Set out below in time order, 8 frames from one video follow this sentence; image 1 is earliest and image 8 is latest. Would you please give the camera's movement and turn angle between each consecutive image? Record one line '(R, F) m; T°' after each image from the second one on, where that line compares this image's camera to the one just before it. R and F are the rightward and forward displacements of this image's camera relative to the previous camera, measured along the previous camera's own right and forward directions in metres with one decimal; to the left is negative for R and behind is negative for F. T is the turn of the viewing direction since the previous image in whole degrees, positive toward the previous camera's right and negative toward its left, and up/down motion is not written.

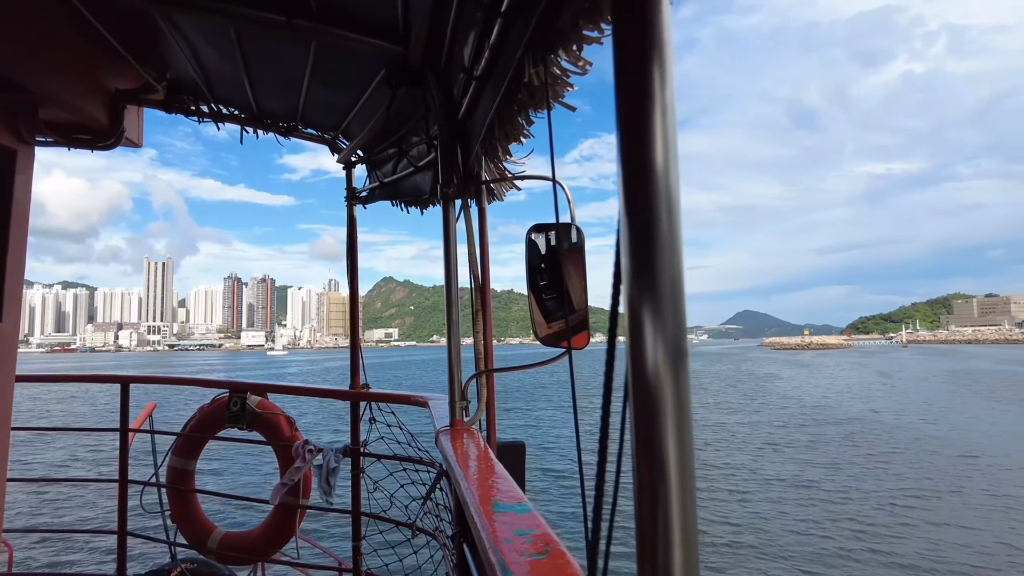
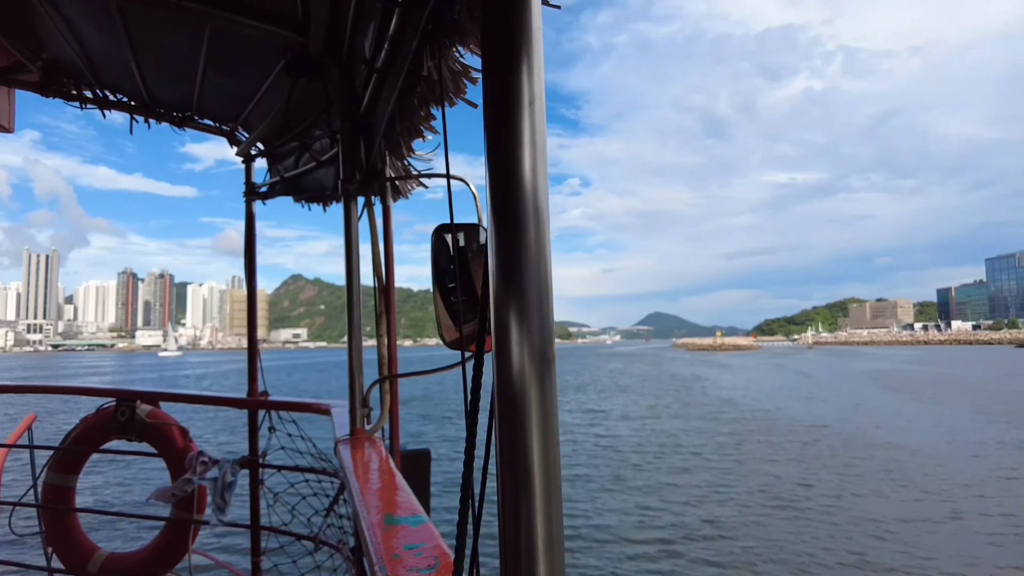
(+0.3, +0.3) m; +7°
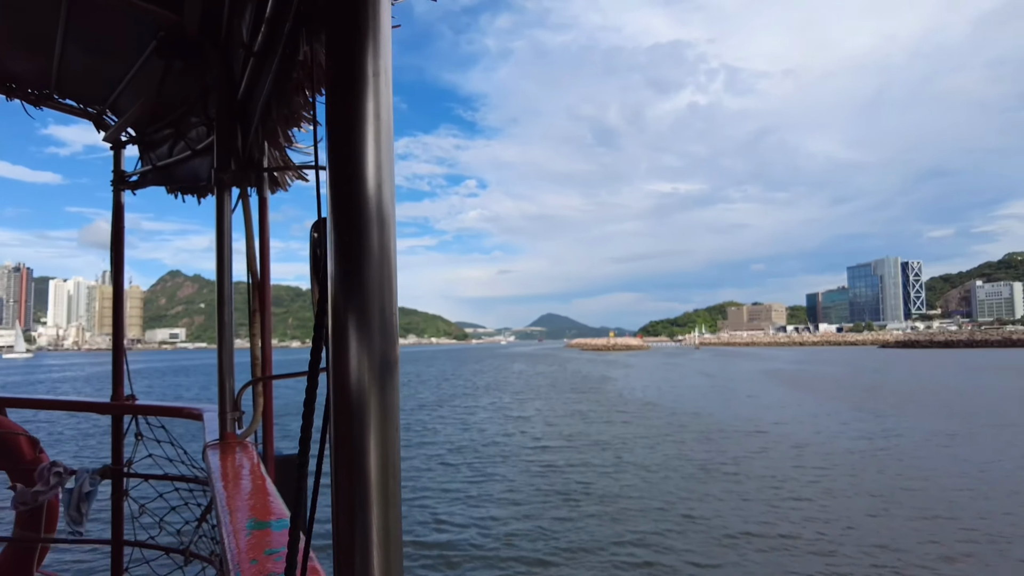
(+0.2, 0.0) m; +9°
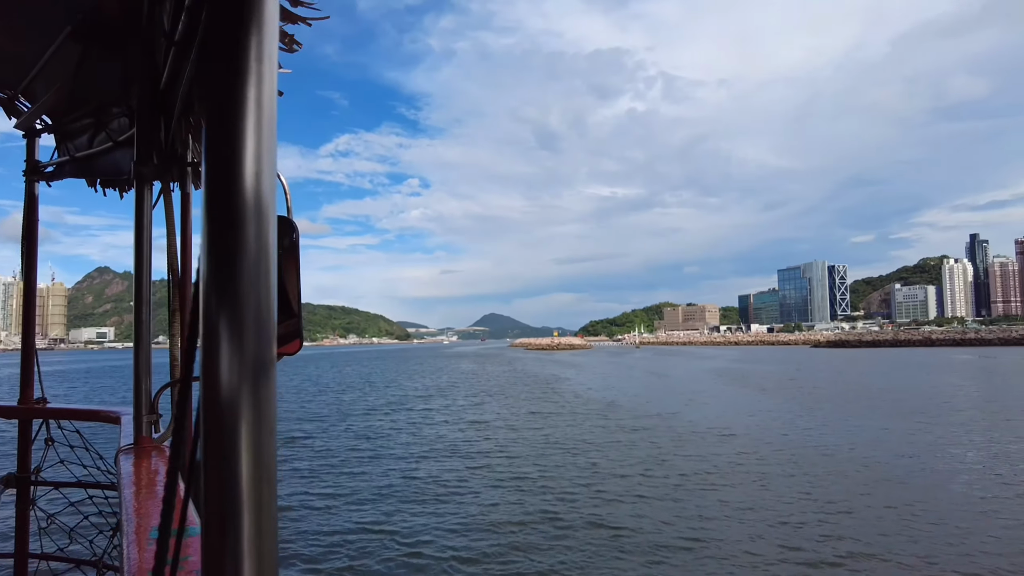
(+0.2, 0.0) m; +5°
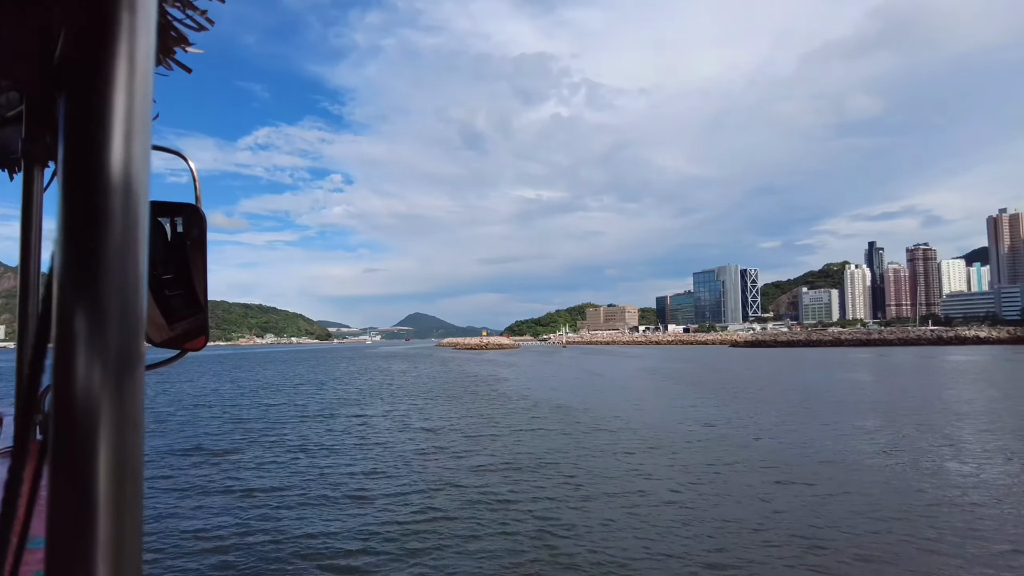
(-0.2, +0.6) m; +7°
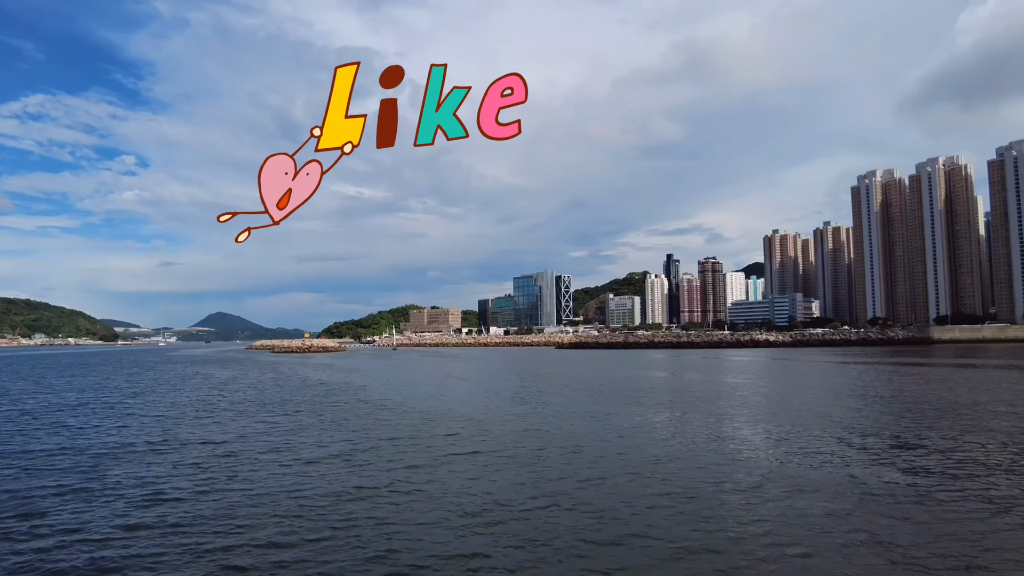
(-0.9, +1.5) m; +15°
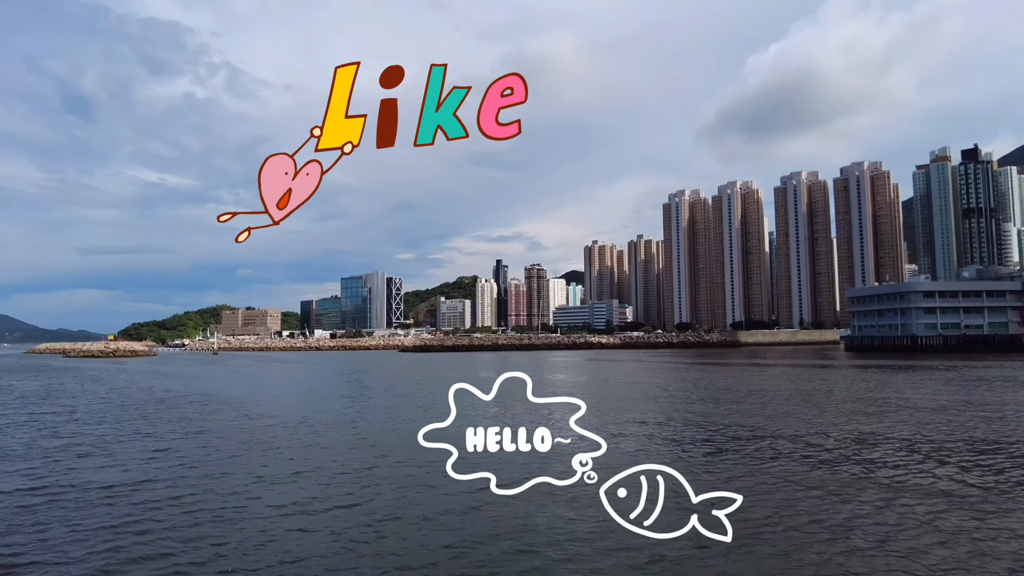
(-1.7, +1.6) m; +15°
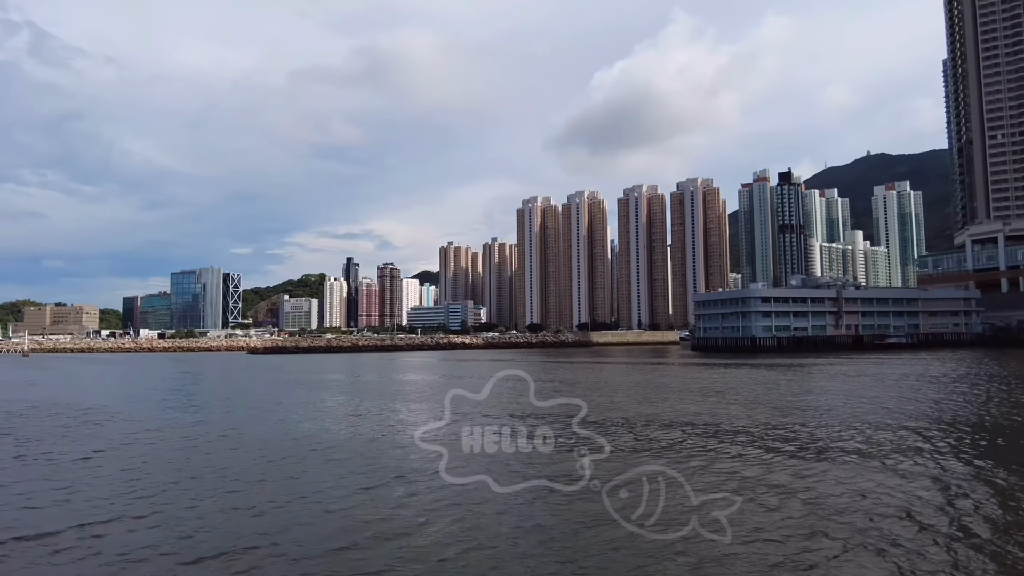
(-1.5, +1.1) m; +13°
